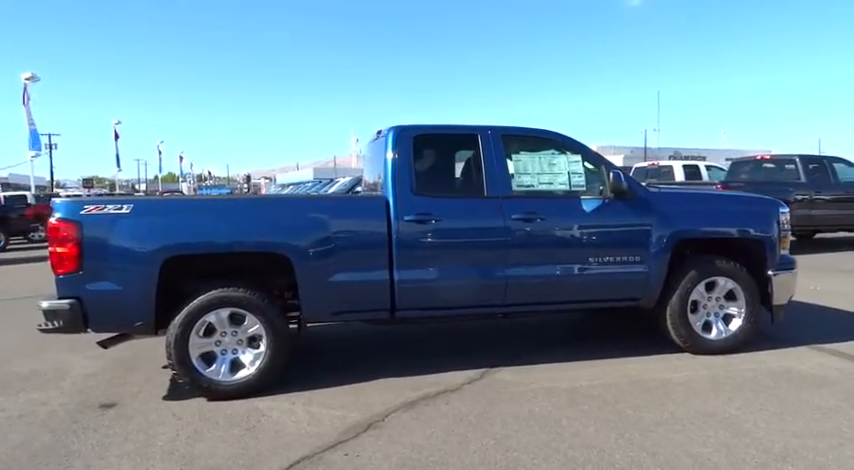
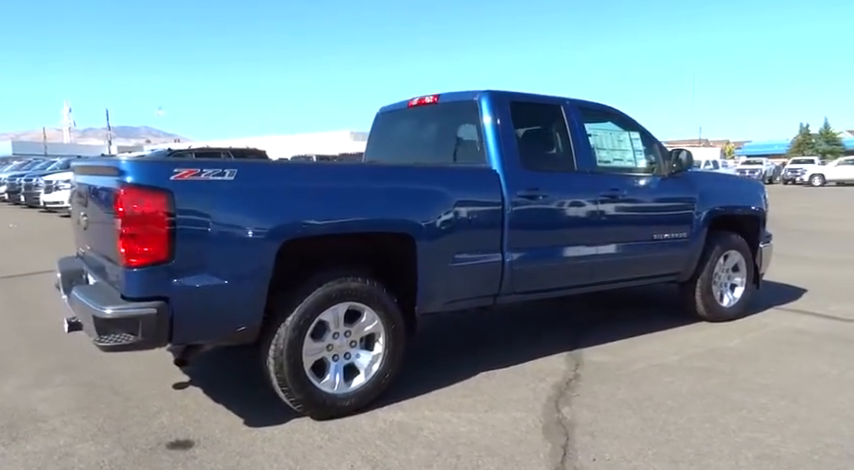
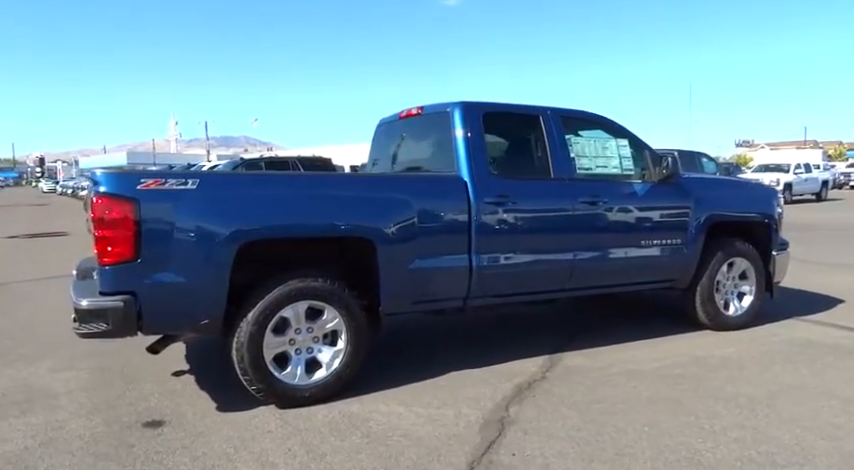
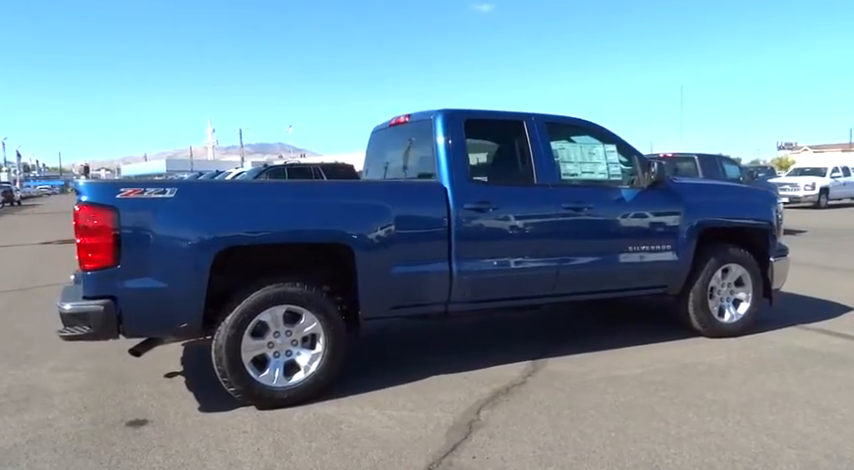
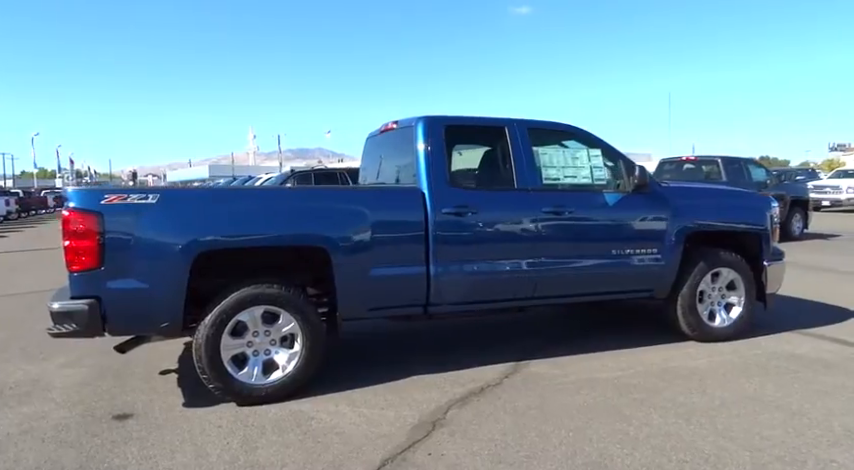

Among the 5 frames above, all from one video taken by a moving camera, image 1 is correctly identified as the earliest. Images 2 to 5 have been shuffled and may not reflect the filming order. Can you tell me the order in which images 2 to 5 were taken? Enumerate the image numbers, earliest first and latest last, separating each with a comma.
5, 4, 3, 2
